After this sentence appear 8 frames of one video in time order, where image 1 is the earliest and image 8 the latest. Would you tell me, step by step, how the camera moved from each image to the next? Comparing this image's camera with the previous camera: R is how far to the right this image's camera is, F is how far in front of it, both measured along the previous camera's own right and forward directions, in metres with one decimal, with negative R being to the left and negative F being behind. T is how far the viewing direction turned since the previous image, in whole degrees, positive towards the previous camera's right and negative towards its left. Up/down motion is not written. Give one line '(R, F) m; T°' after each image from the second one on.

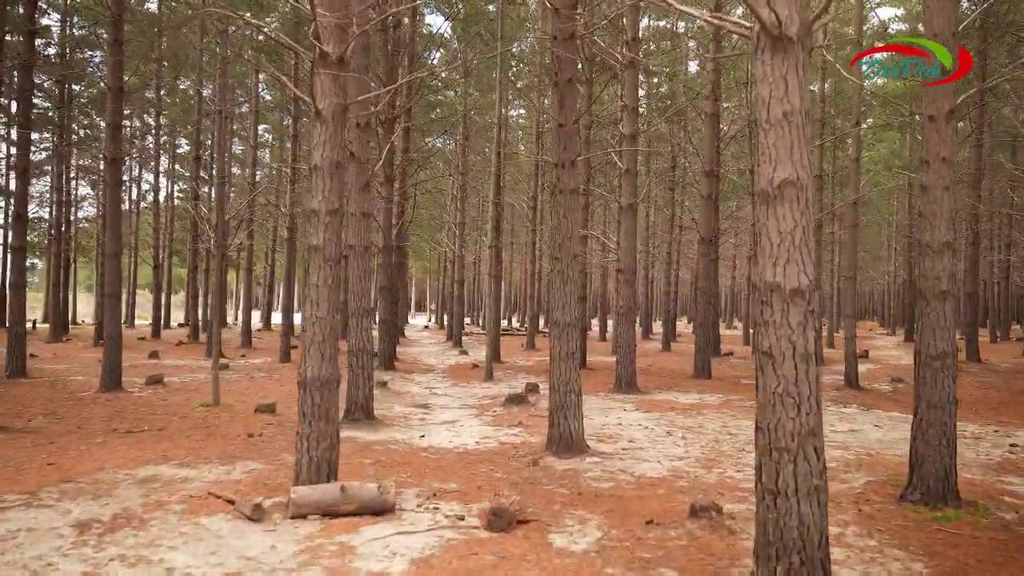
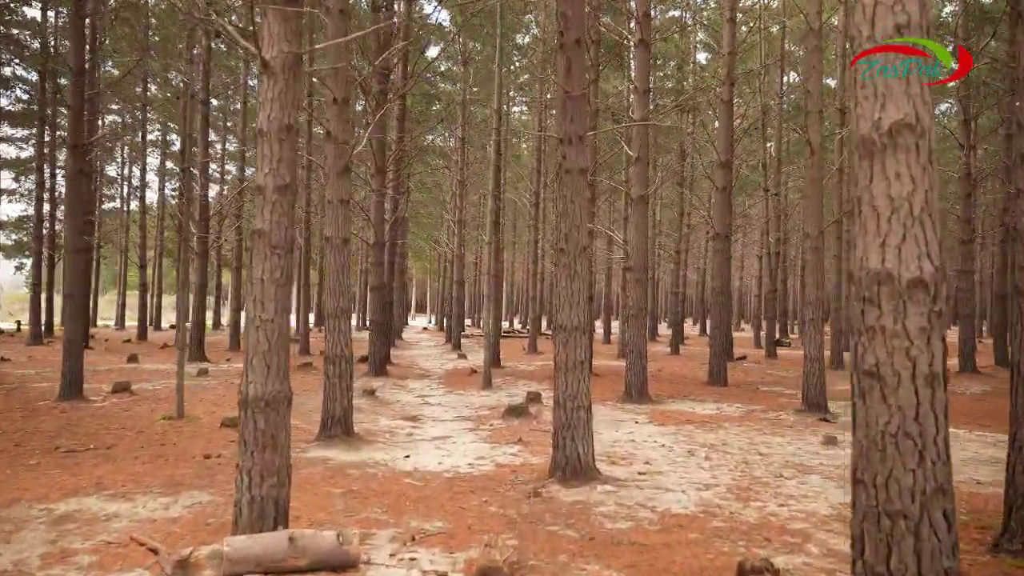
(0.0, +1.0) m; 0°
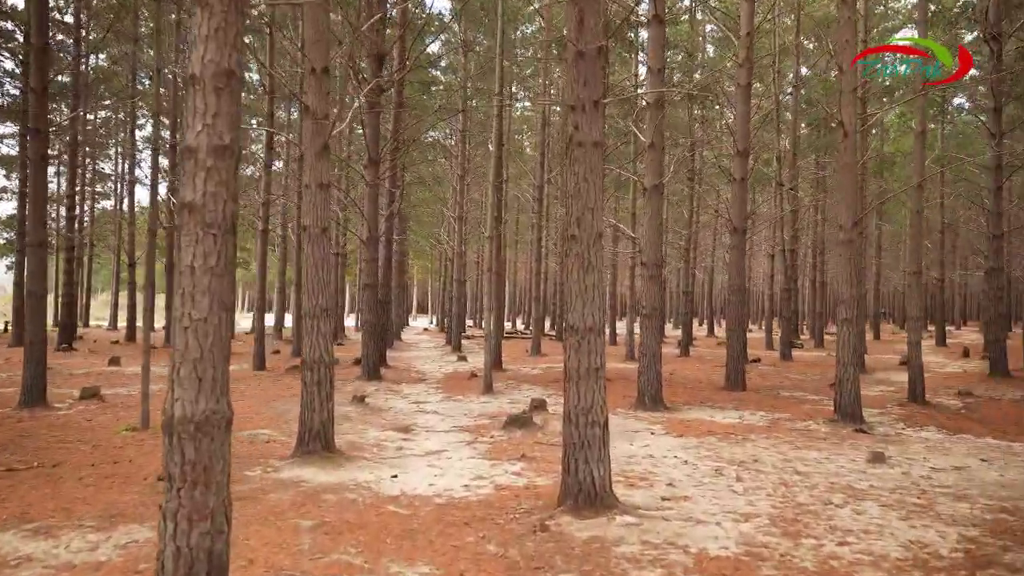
(0.0, +0.8) m; 0°
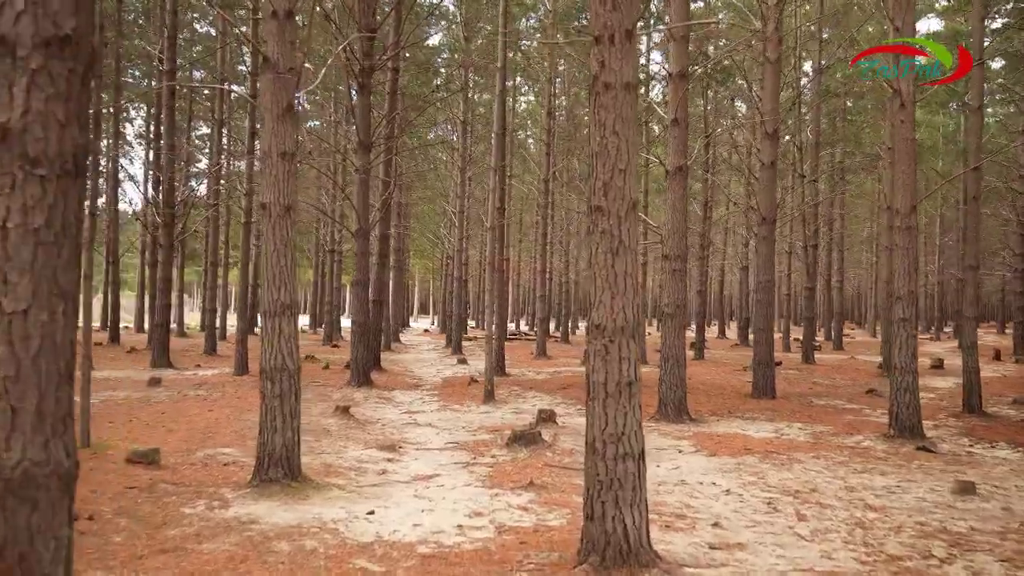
(0.0, +1.1) m; 0°
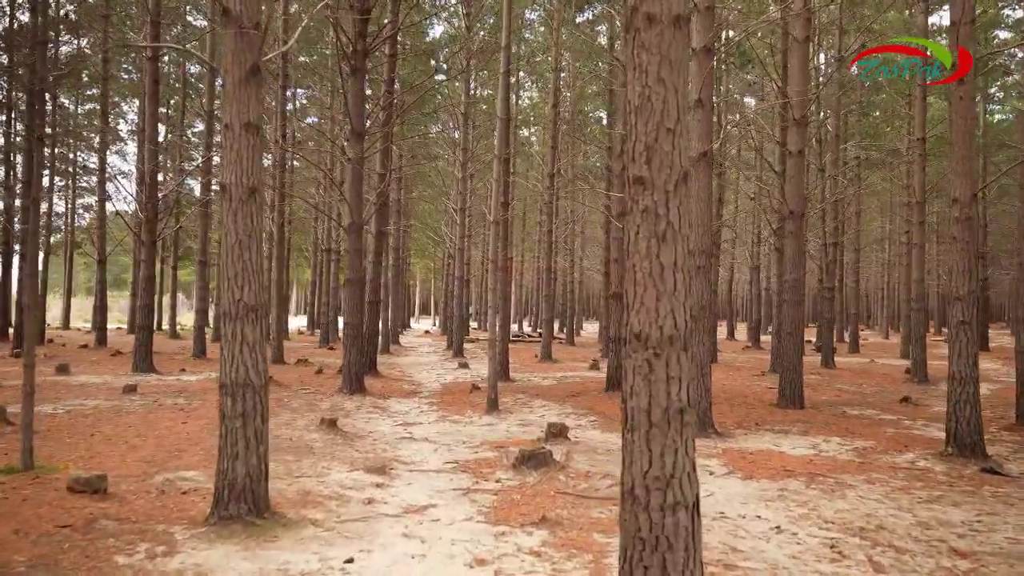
(0.0, +0.8) m; 0°
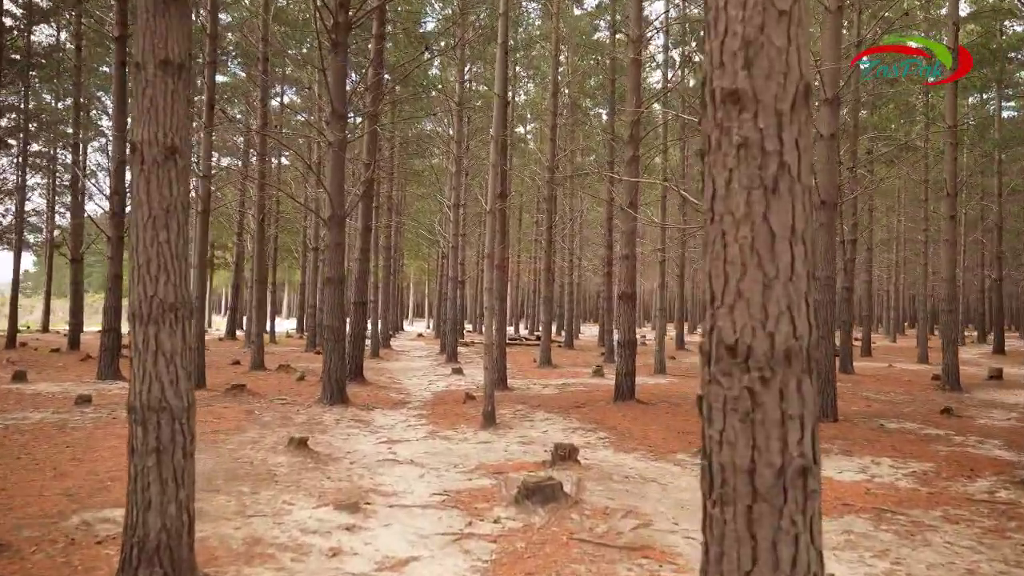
(0.0, +1.0) m; 0°
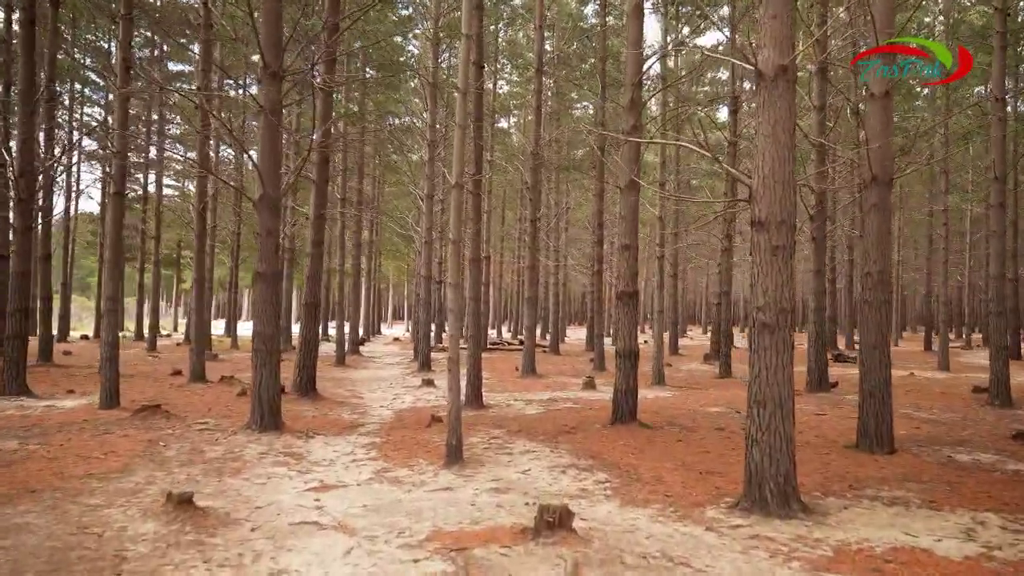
(+0.1, +1.8) m; +1°
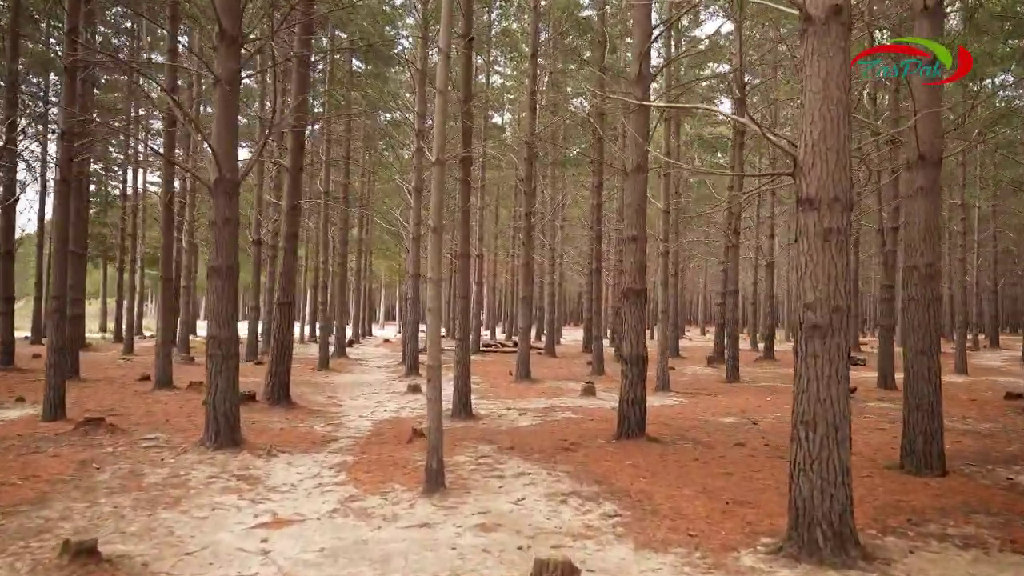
(0.0, +0.9) m; 0°
